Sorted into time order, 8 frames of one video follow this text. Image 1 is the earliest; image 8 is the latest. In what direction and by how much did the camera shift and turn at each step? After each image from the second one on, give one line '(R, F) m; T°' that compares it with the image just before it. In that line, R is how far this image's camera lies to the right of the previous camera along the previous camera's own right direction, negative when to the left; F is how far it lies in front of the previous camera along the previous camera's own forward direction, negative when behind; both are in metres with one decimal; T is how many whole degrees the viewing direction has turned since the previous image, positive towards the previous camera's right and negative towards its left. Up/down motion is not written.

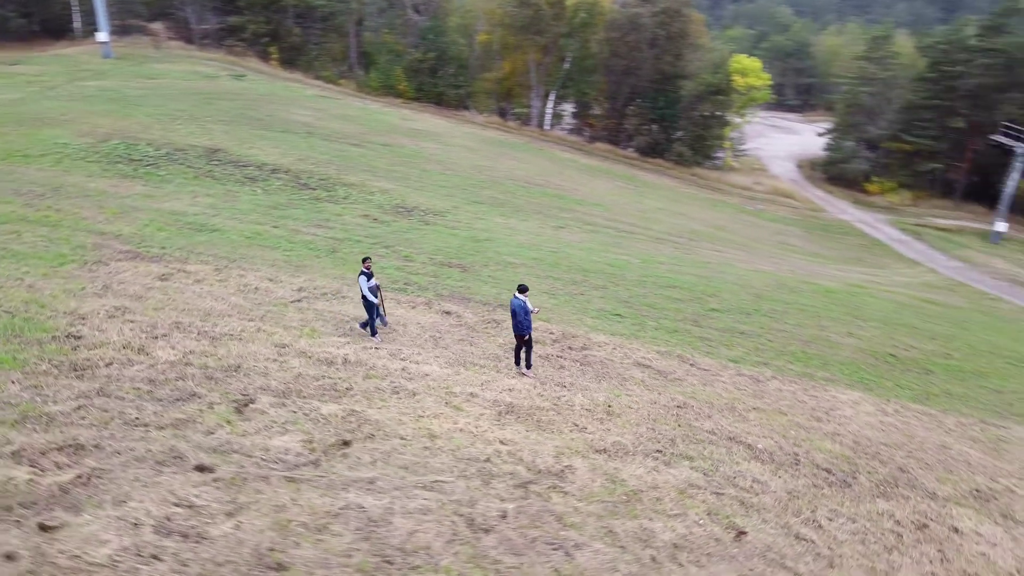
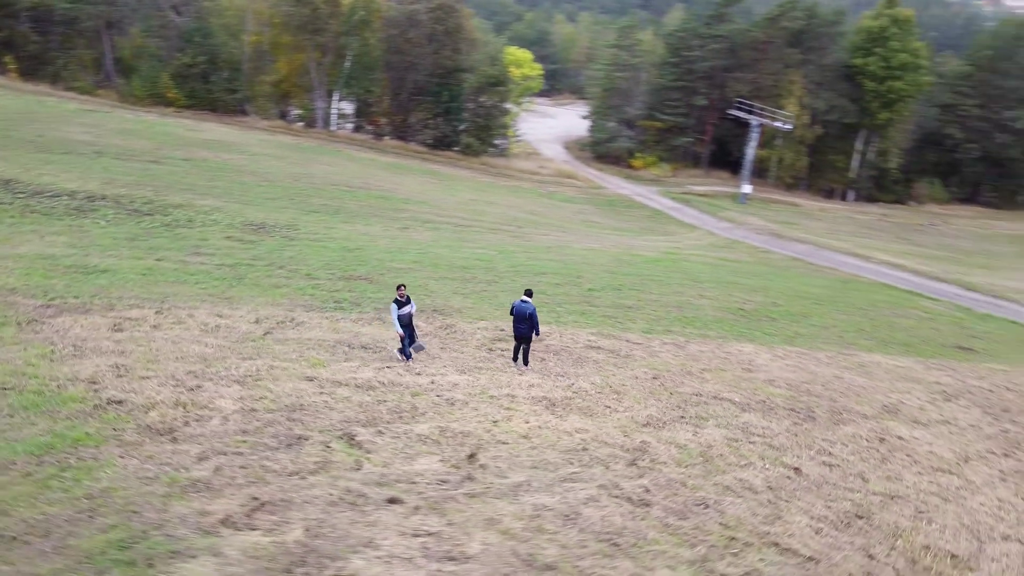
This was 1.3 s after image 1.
(-2.8, -0.2) m; +17°
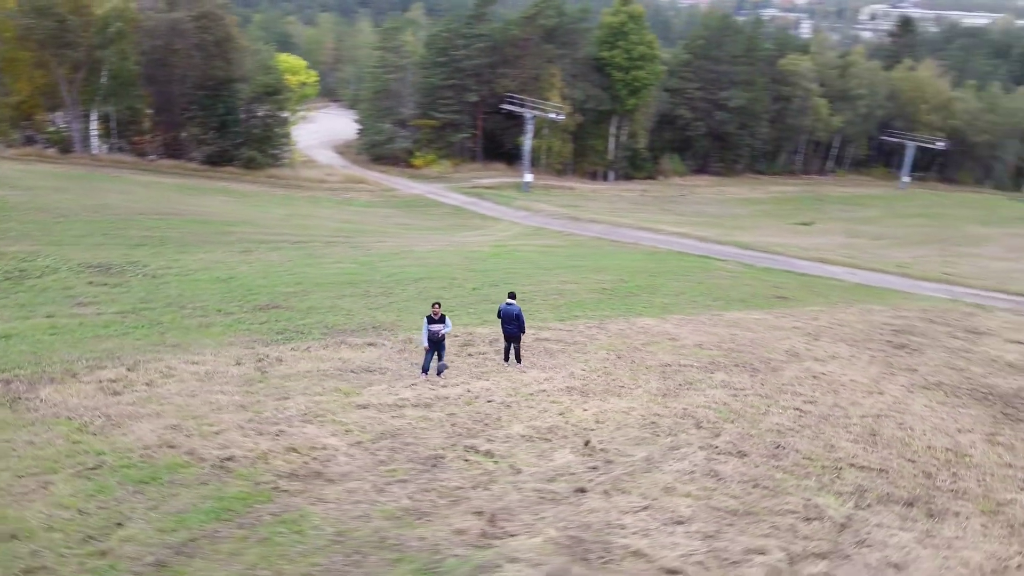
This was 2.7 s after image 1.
(-3.1, -0.2) m; +17°
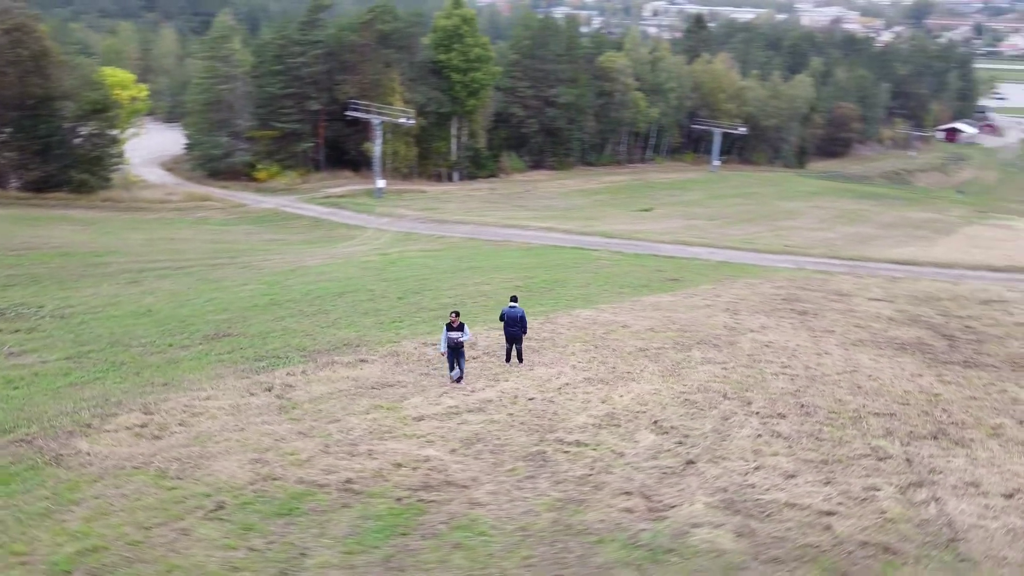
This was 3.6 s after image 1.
(-2.4, -0.3) m; +12°
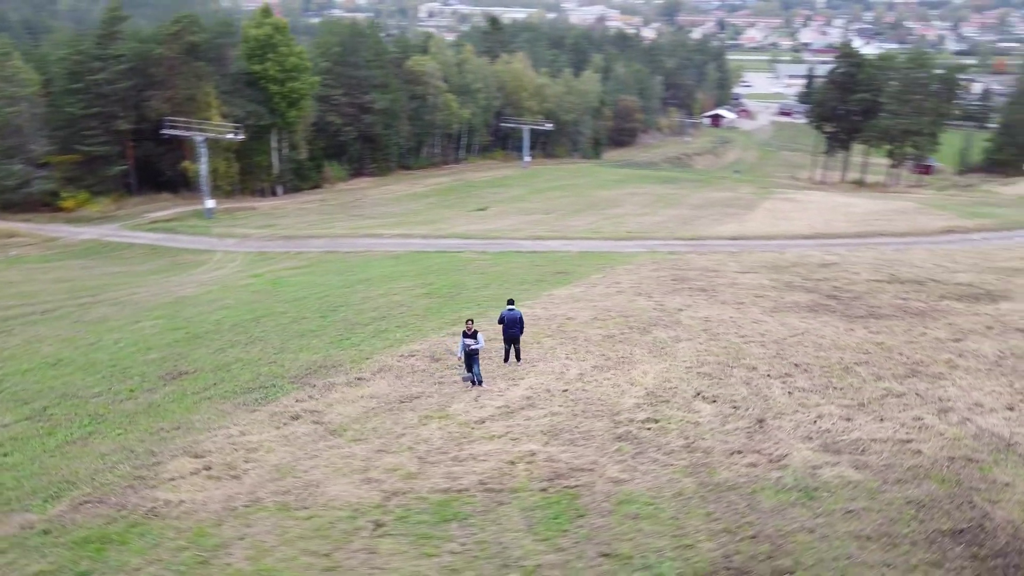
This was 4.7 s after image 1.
(-2.8, -0.4) m; +14°
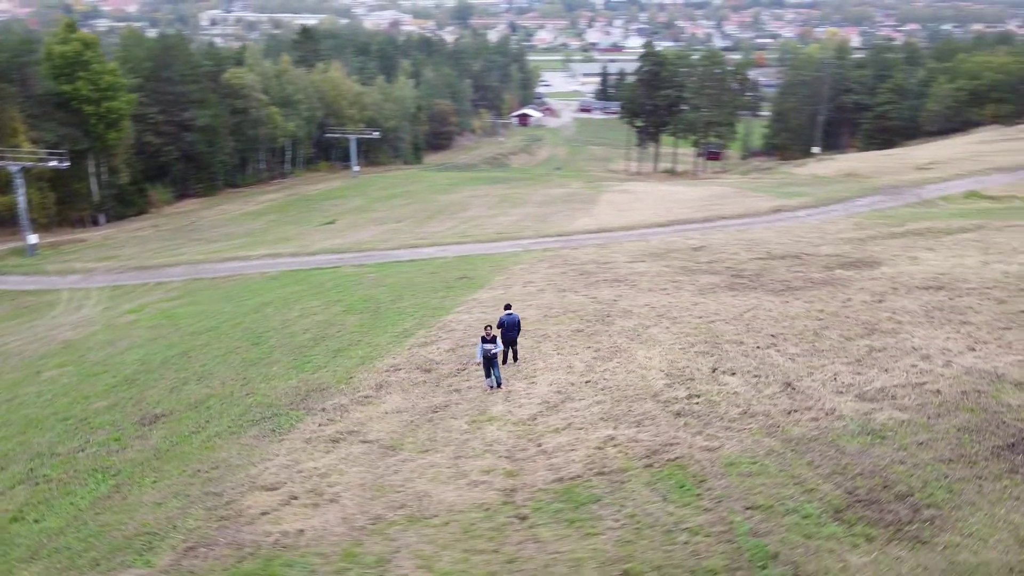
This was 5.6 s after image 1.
(-2.7, -0.4) m; +13°
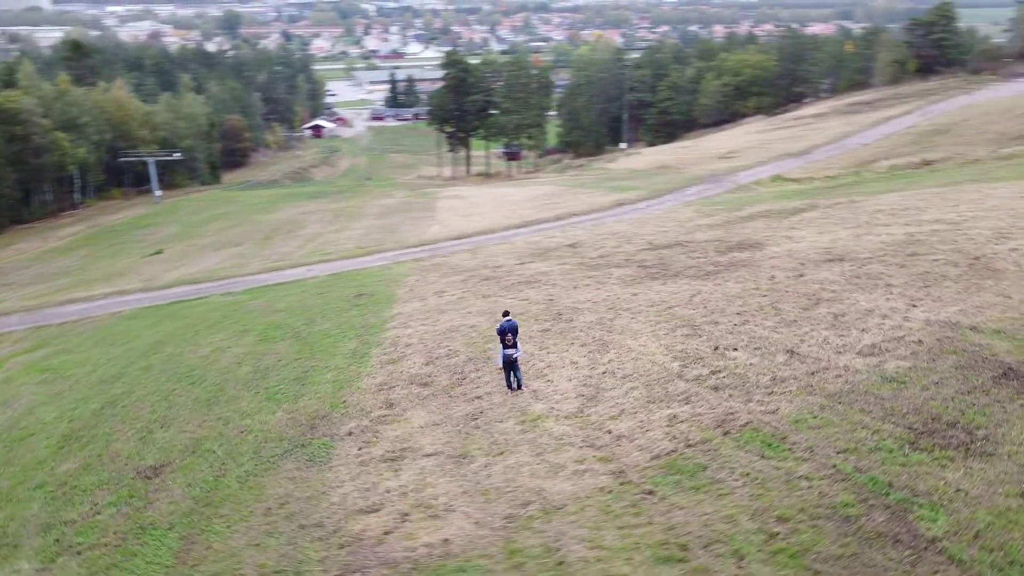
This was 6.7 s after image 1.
(-3.1, -0.4) m; +14°
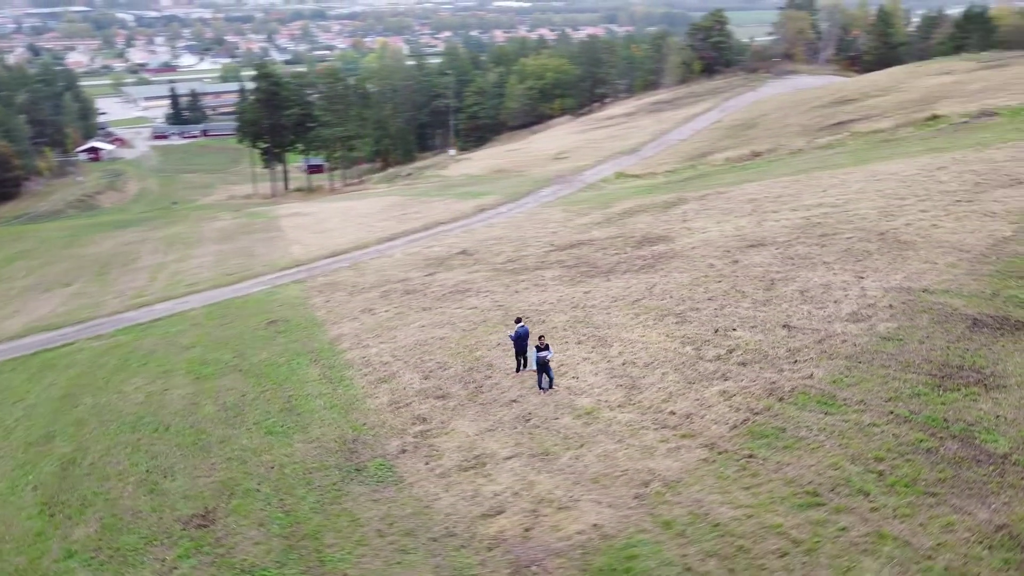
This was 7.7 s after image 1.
(-3.4, -0.4) m; +14°
